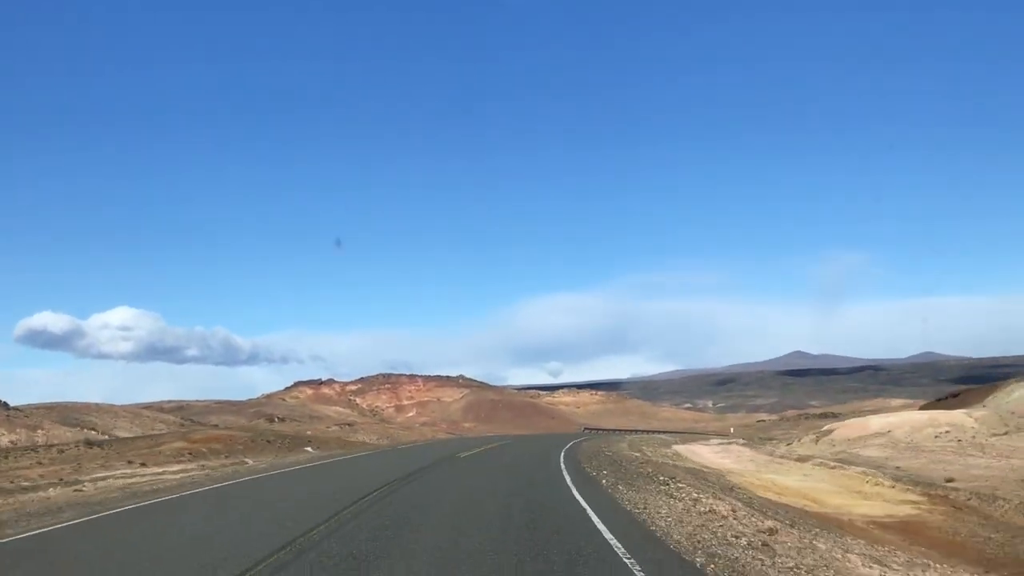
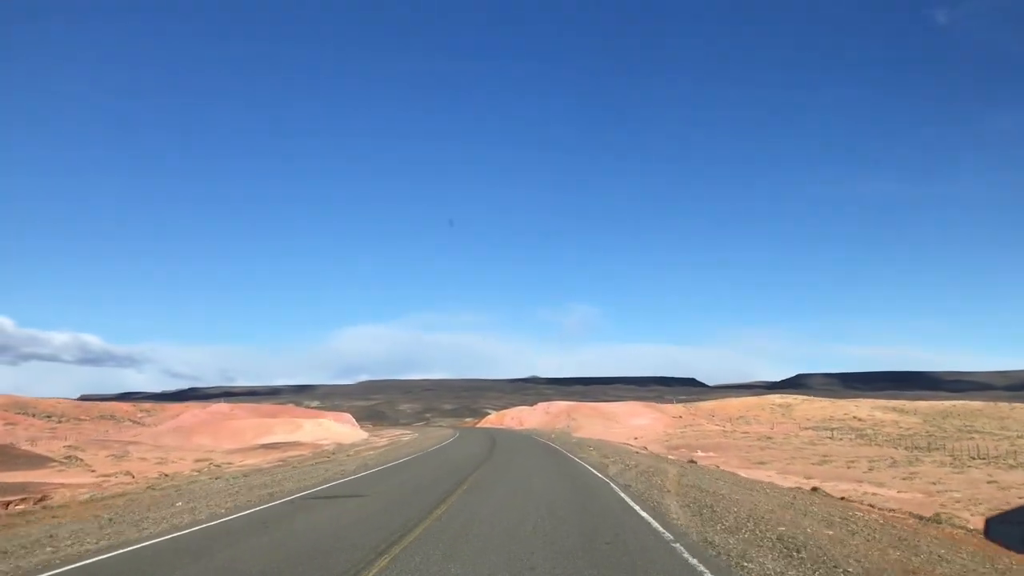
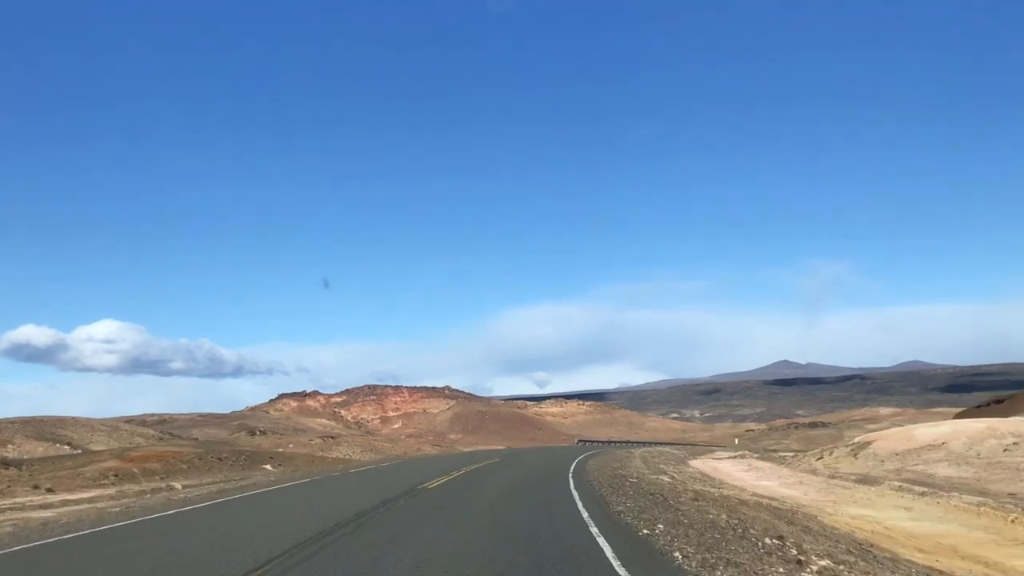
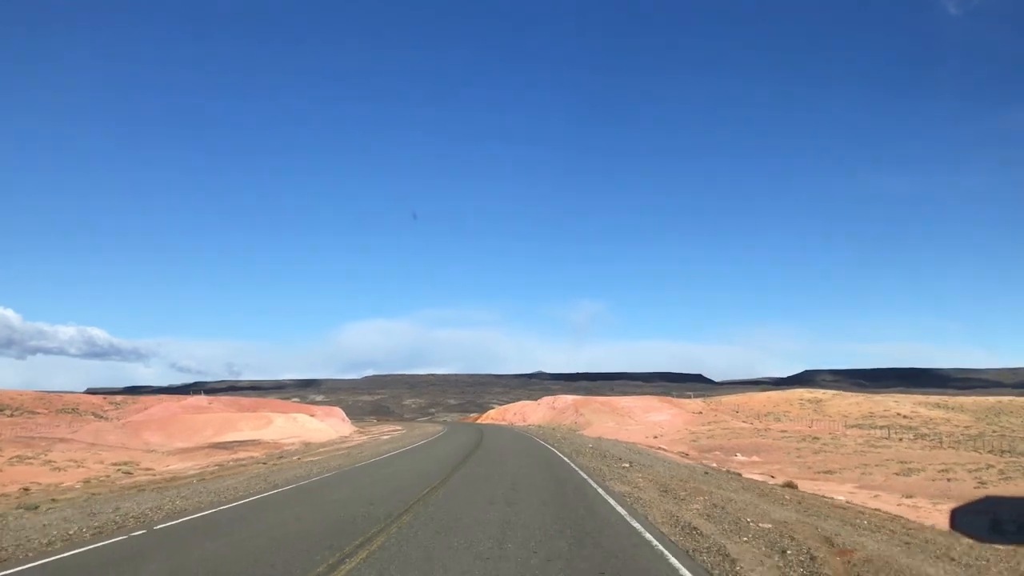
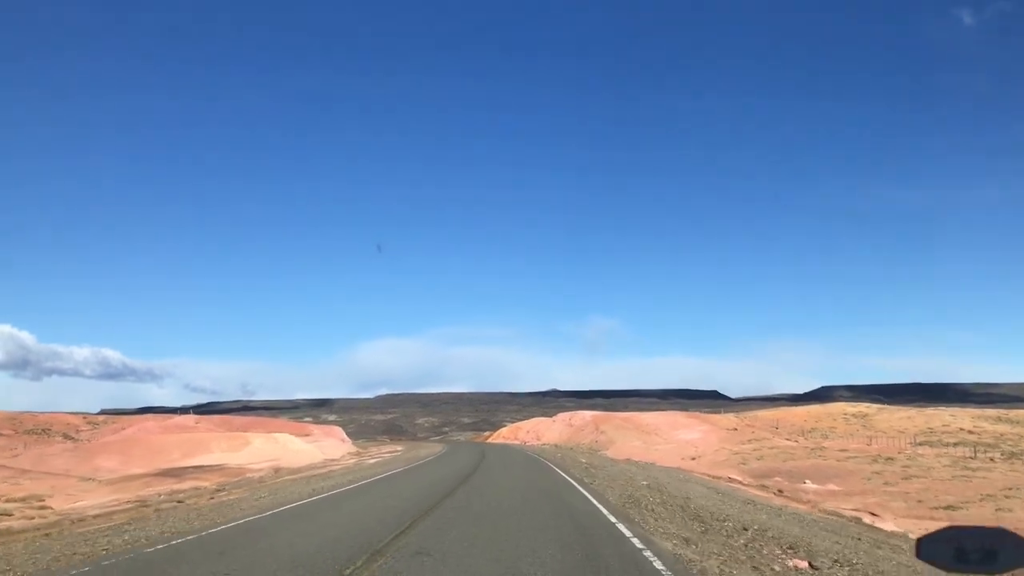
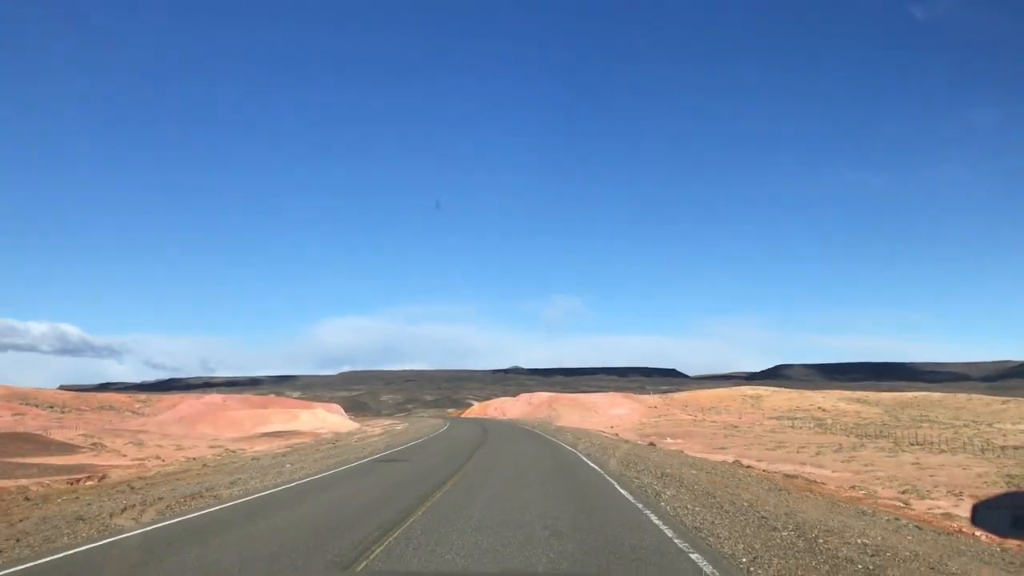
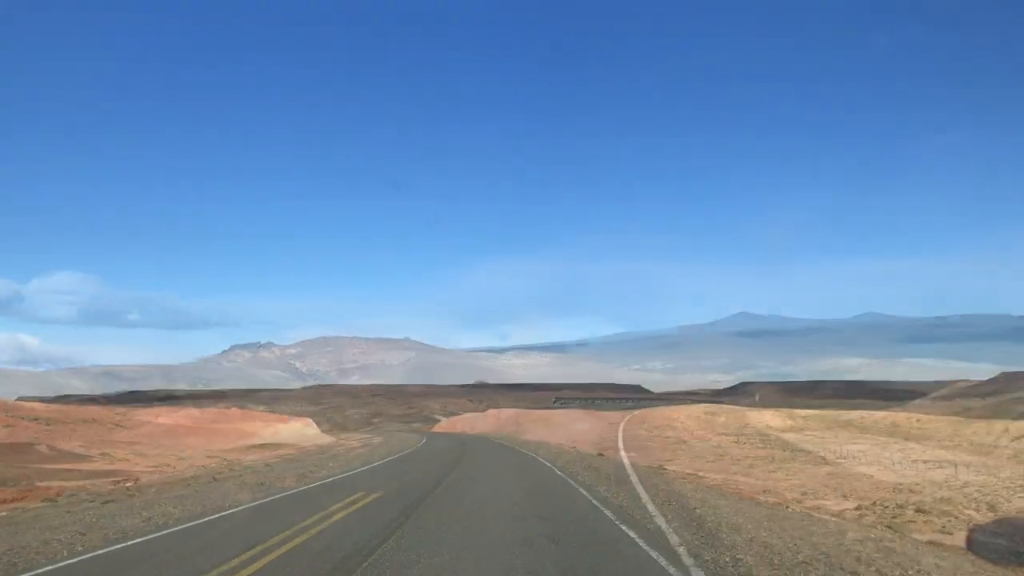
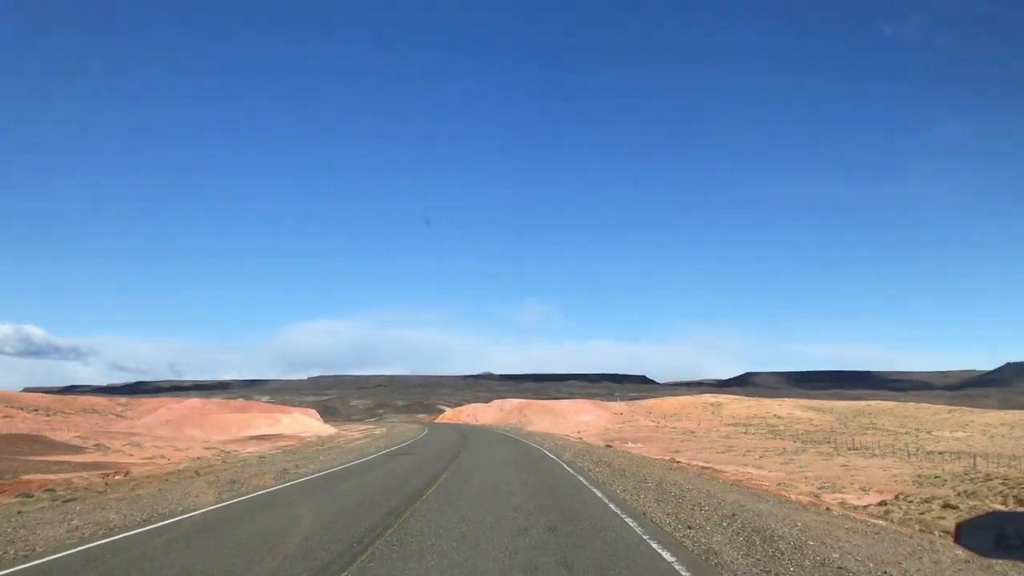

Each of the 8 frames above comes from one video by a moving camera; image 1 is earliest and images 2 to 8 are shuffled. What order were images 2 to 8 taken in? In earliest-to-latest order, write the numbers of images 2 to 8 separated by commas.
3, 7, 8, 6, 2, 4, 5
